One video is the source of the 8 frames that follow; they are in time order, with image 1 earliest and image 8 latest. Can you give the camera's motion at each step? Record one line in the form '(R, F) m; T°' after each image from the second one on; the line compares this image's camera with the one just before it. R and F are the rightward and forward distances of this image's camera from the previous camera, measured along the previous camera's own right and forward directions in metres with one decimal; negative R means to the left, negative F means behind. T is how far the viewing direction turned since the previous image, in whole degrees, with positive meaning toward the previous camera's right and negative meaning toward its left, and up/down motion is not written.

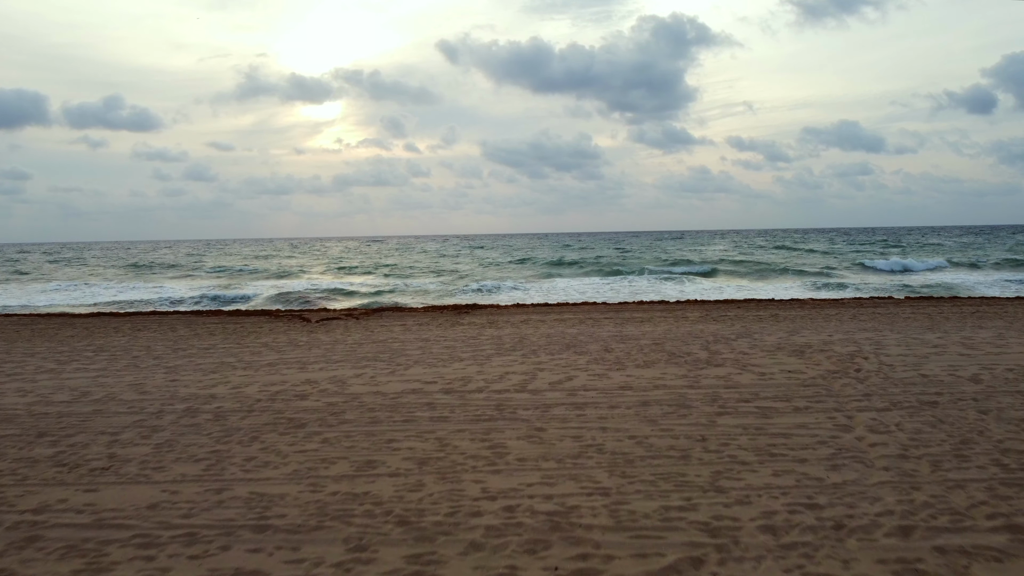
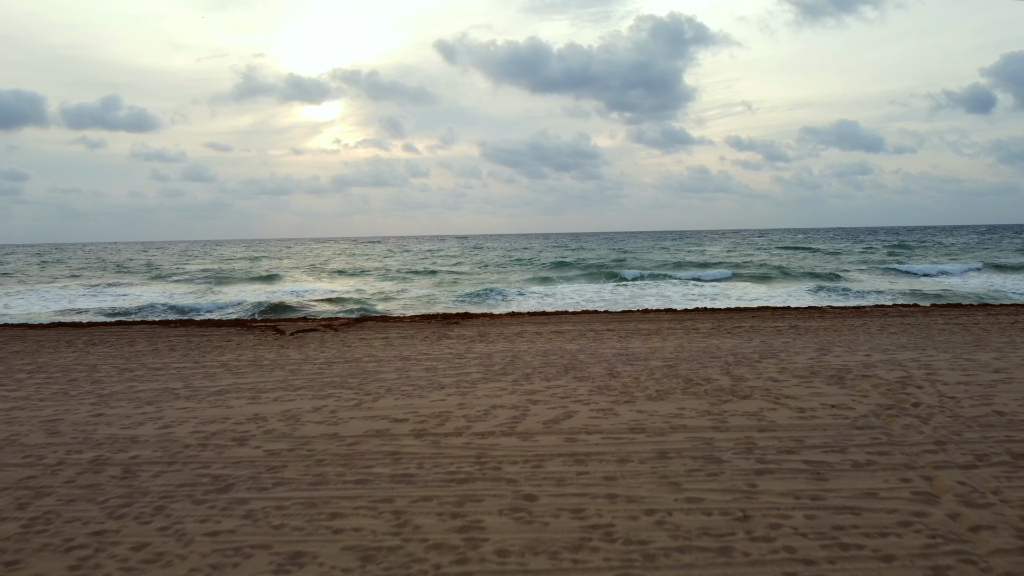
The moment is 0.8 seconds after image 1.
(+0.1, +0.9) m; 0°
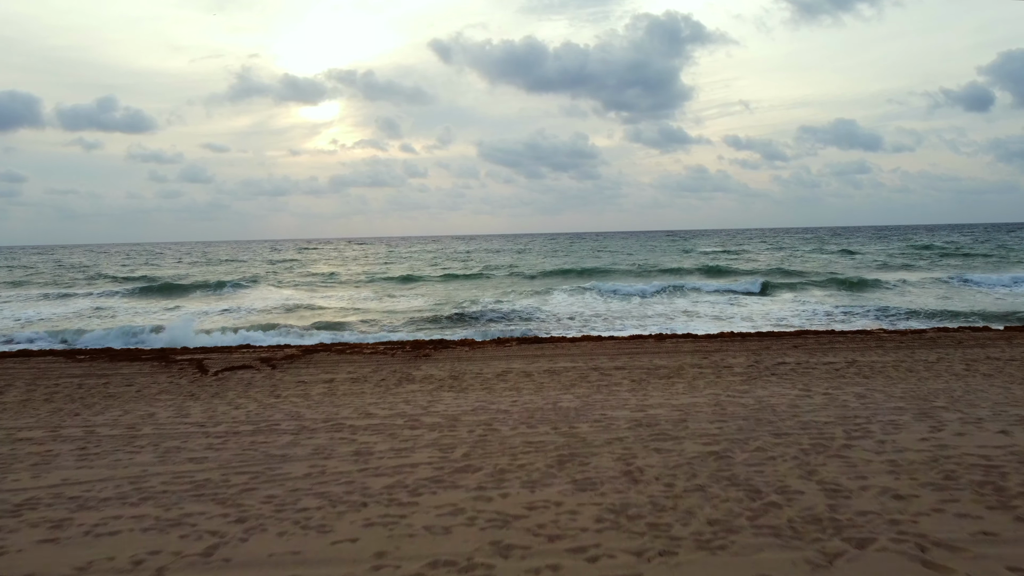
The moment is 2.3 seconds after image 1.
(+0.1, +1.9) m; 0°
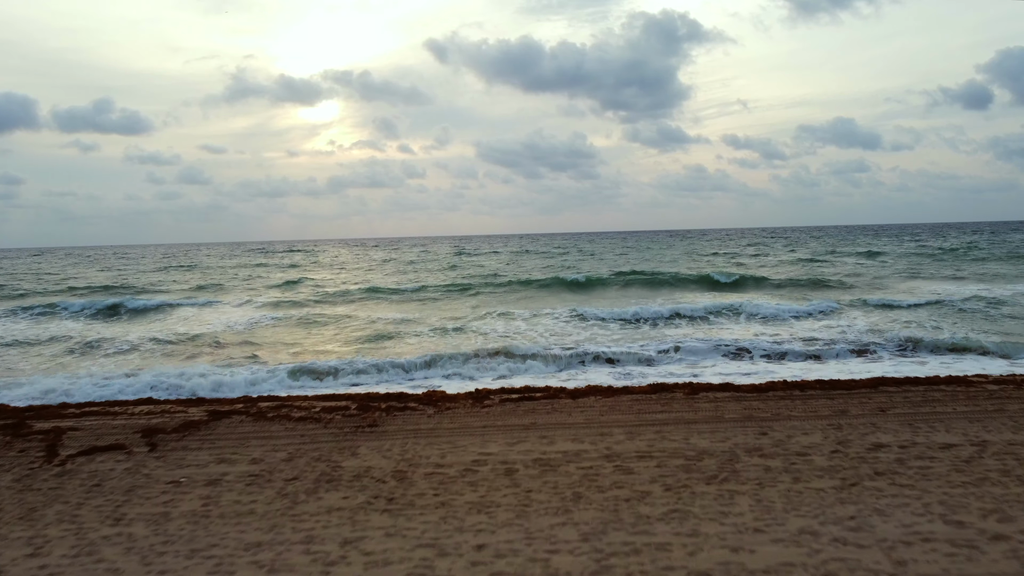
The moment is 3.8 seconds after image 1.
(+0.1, +2.2) m; 0°
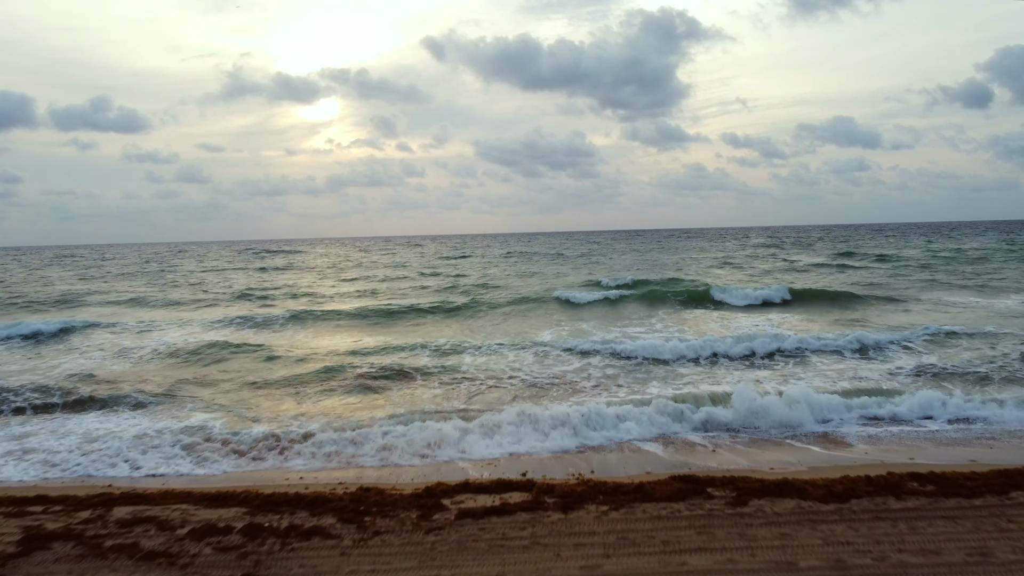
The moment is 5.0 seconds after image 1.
(+0.2, +2.1) m; 0°
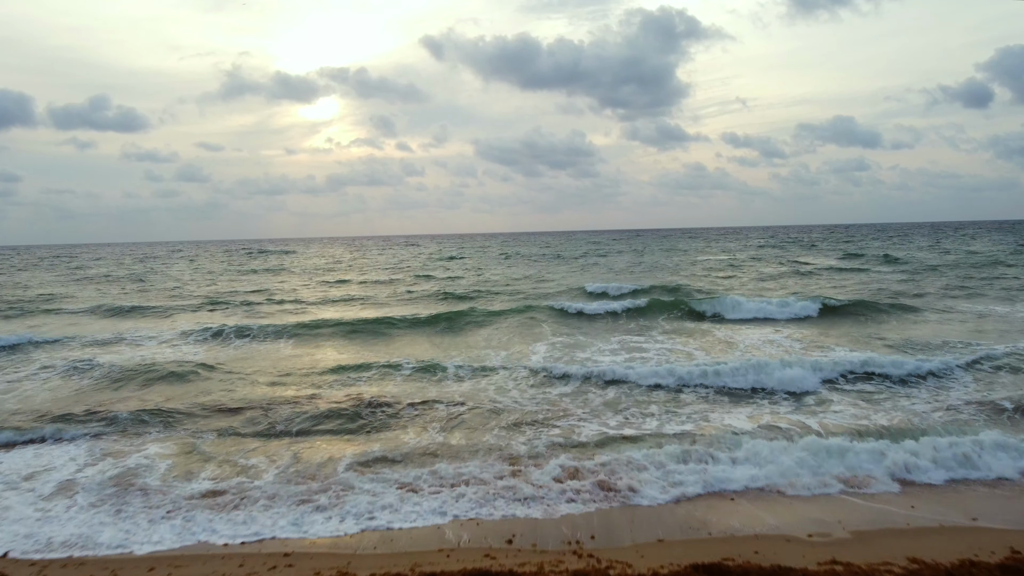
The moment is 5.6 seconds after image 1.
(+0.1, +1.1) m; 0°
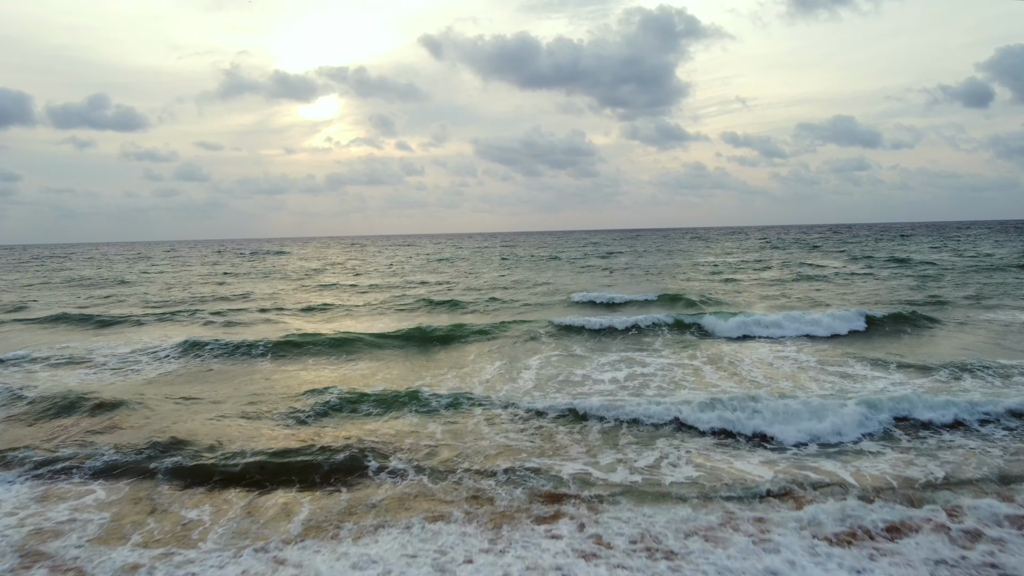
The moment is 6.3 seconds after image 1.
(+0.1, +1.3) m; 0°
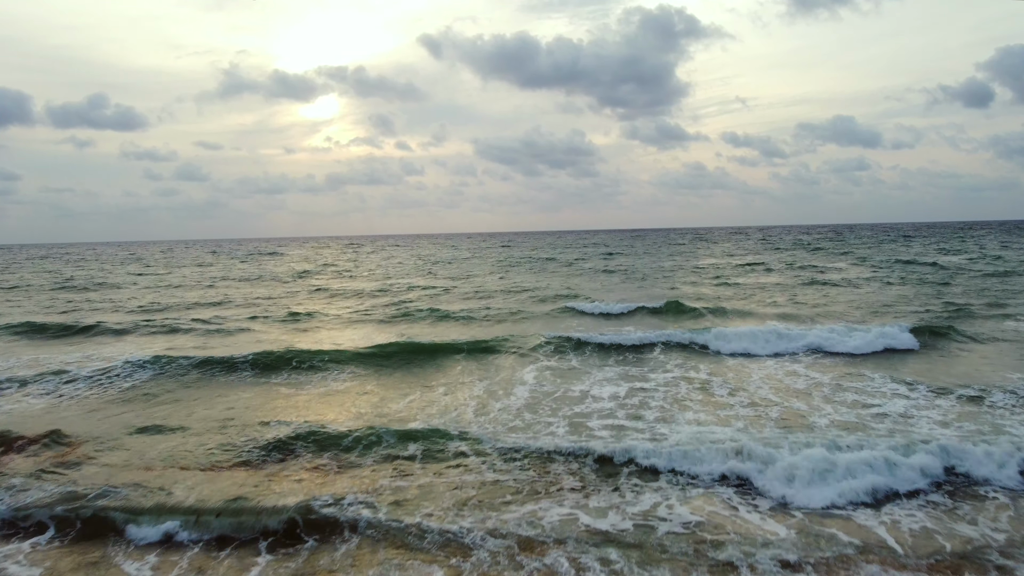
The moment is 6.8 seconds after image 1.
(+0.1, +1.1) m; 0°
